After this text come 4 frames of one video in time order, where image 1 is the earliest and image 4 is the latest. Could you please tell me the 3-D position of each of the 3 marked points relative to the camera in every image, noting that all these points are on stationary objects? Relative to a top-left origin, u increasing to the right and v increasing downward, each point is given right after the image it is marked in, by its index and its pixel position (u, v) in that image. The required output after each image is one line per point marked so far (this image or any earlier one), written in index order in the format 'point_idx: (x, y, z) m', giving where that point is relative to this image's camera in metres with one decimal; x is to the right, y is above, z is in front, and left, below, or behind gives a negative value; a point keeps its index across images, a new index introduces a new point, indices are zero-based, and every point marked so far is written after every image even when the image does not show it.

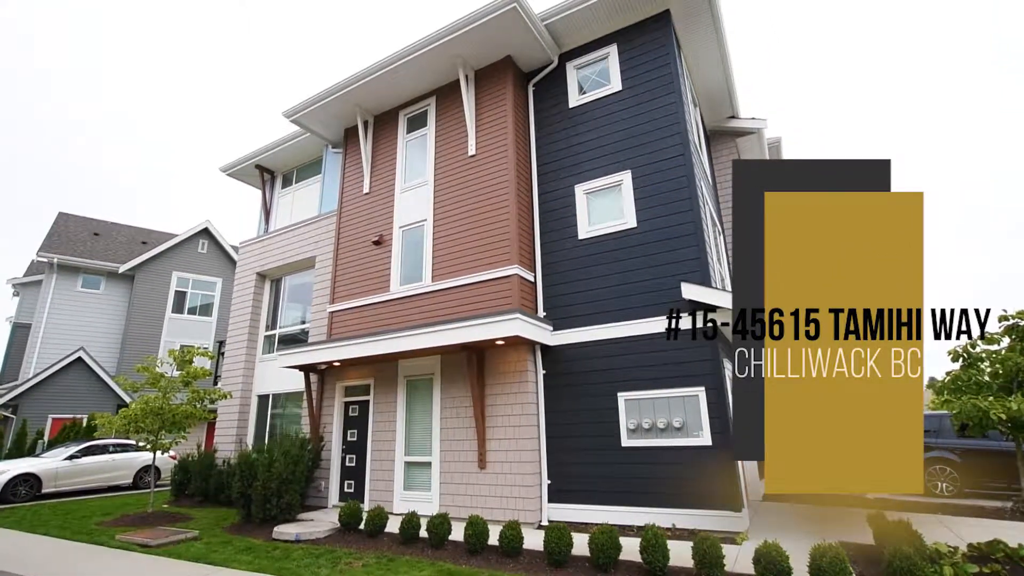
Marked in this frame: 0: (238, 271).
0: (-7.1, +0.4, +12.9) m
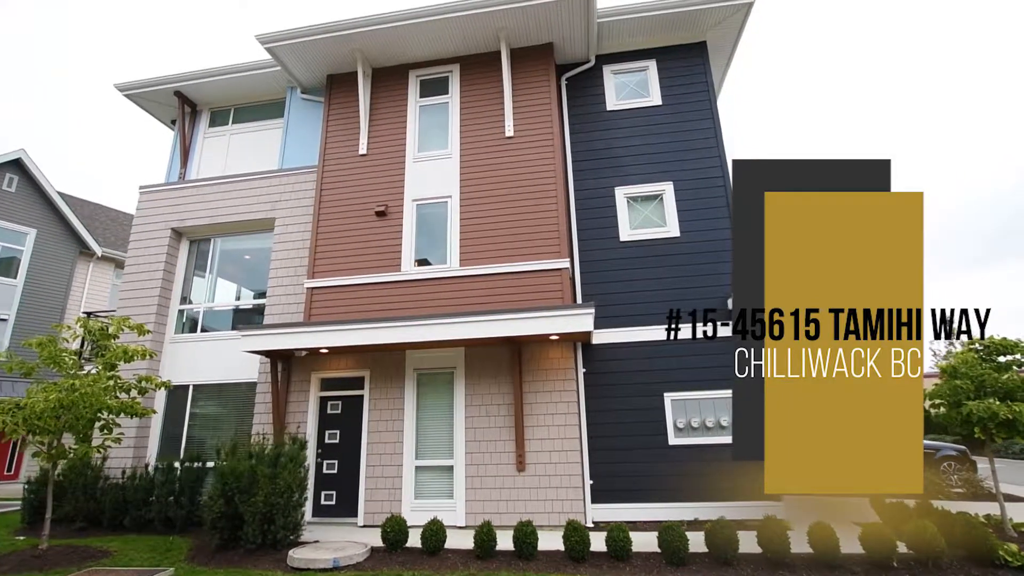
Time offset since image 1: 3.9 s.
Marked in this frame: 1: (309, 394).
0: (-7.5, +1.3, +9.9) m
1: (-3.4, -1.8, +8.4) m
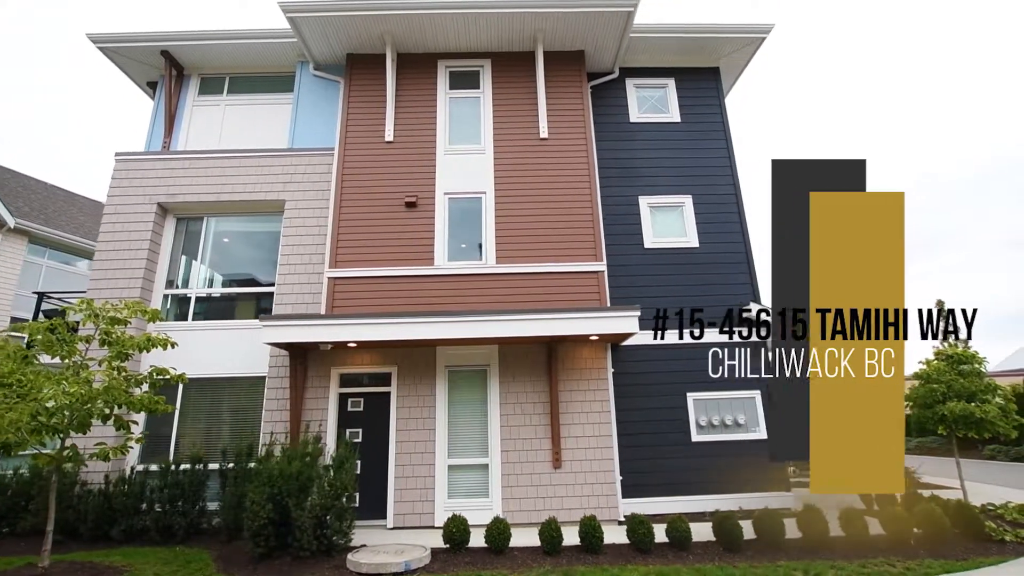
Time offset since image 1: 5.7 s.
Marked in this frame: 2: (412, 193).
0: (-7.0, +1.6, +8.7) m
1: (-2.9, -1.6, +7.9) m
2: (-1.7, +1.6, +8.5) m
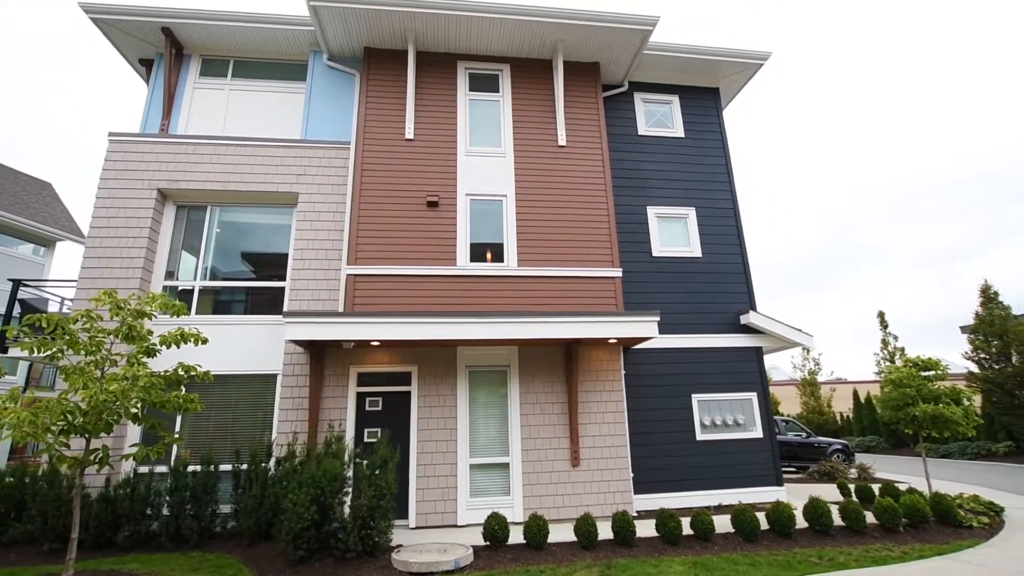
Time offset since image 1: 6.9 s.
0: (-6.6, +1.8, +8.1) m
1: (-2.5, -1.6, +7.7) m
2: (-1.4, +1.6, +8.5) m
